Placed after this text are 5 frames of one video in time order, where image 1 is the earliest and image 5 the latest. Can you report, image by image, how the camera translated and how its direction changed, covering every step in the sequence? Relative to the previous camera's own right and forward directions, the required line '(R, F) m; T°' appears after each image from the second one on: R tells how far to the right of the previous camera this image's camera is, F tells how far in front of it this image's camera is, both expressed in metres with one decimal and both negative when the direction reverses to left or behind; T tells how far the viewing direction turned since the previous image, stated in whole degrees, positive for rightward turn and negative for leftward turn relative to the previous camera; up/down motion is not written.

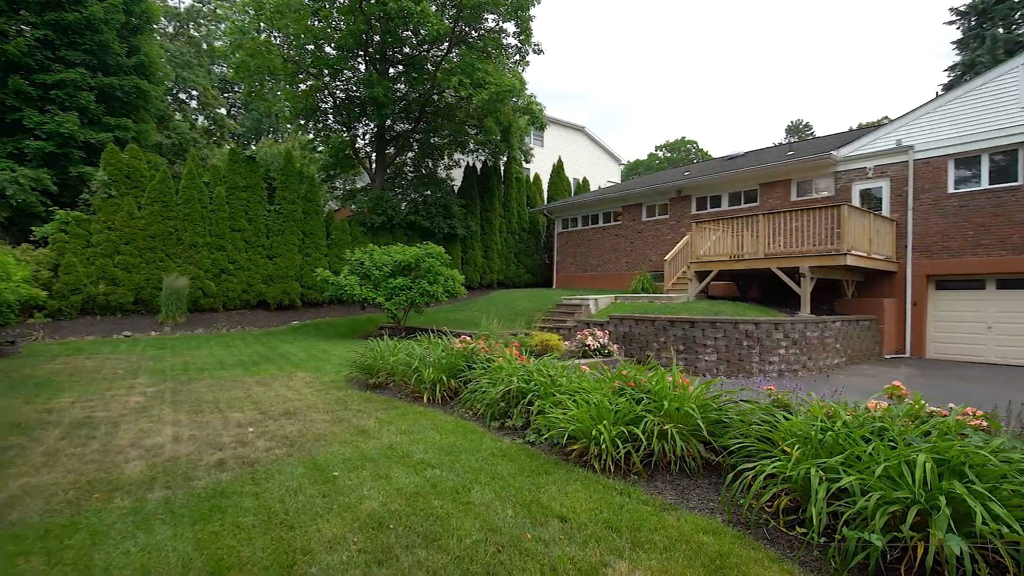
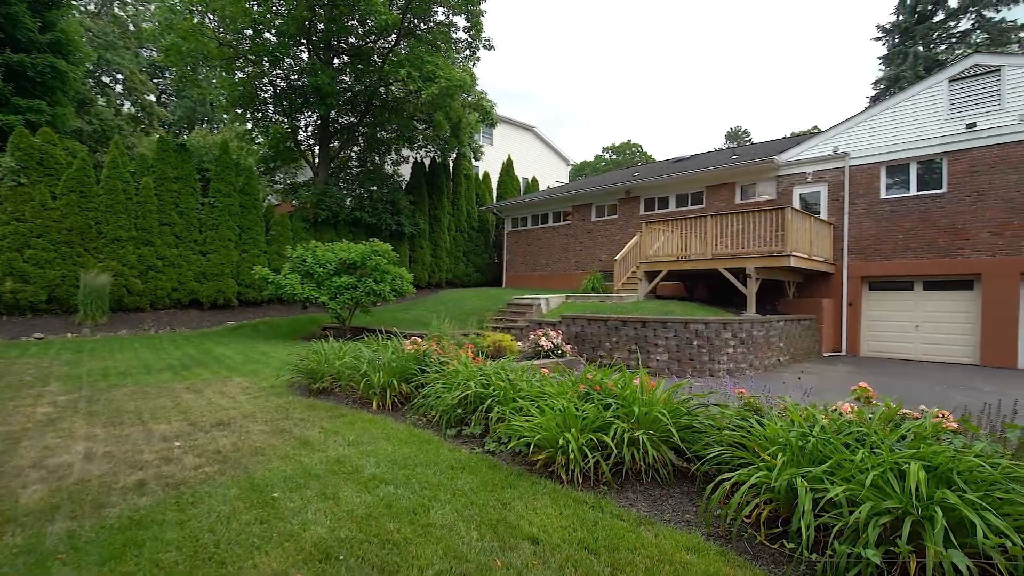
(-0.1, +0.3) m; +6°
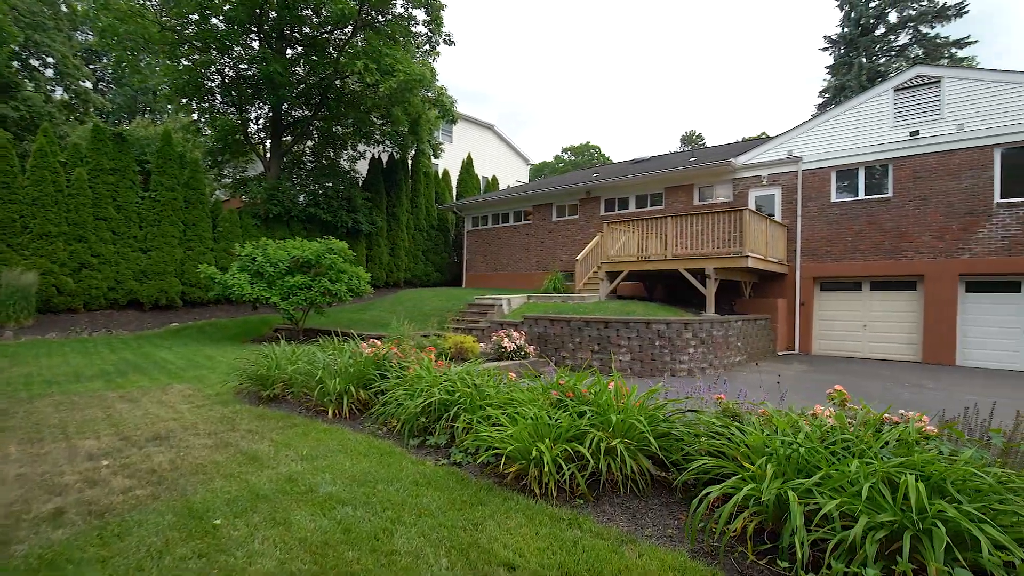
(-0.1, +0.2) m; +4°
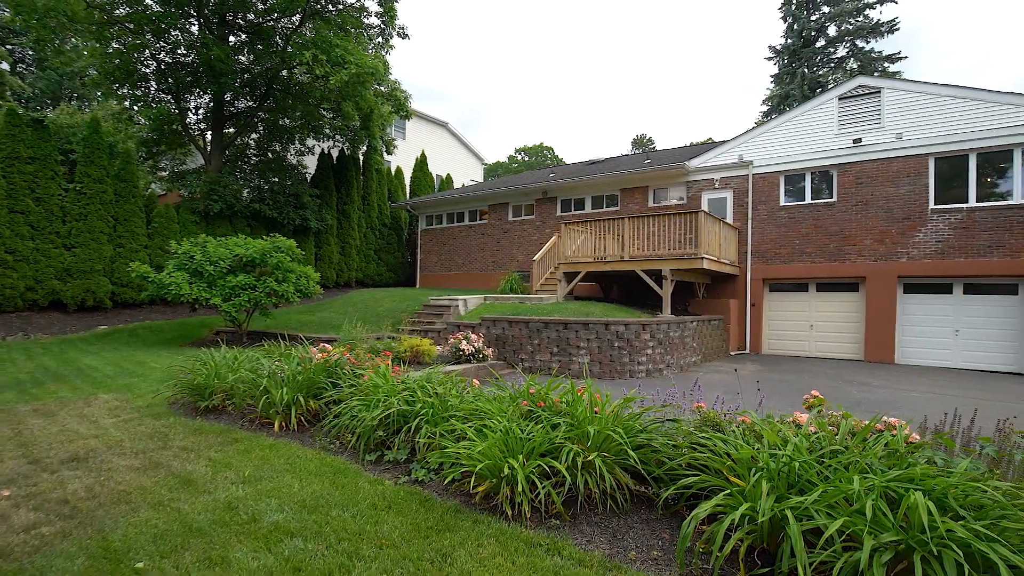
(-0.1, +0.2) m; +5°
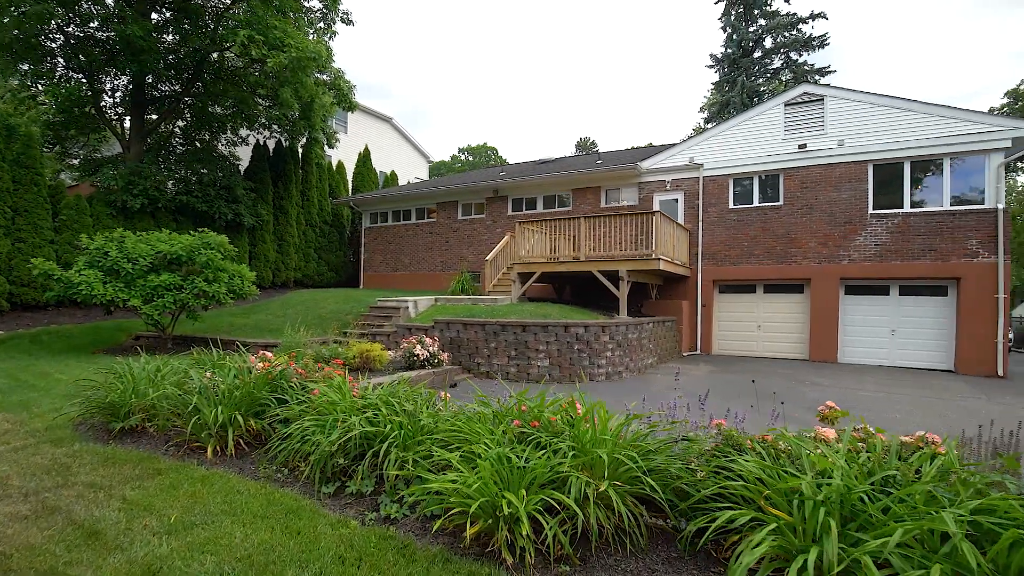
(-0.2, +0.5) m; +6°
